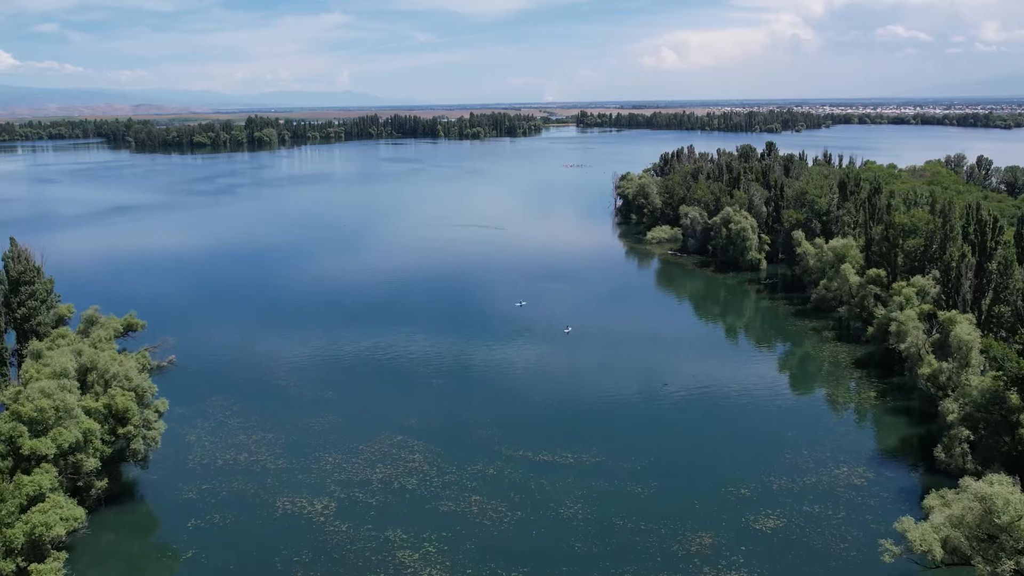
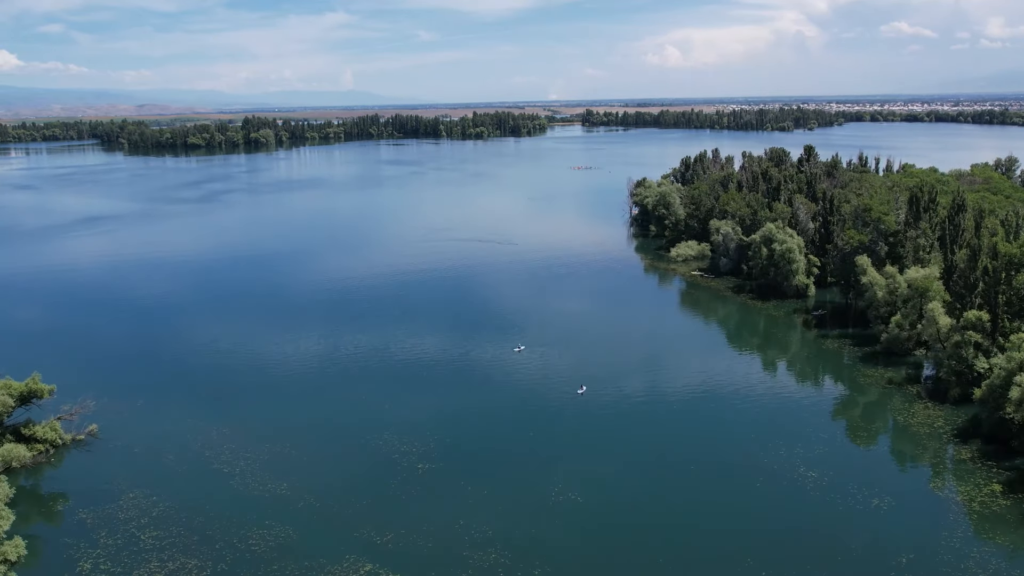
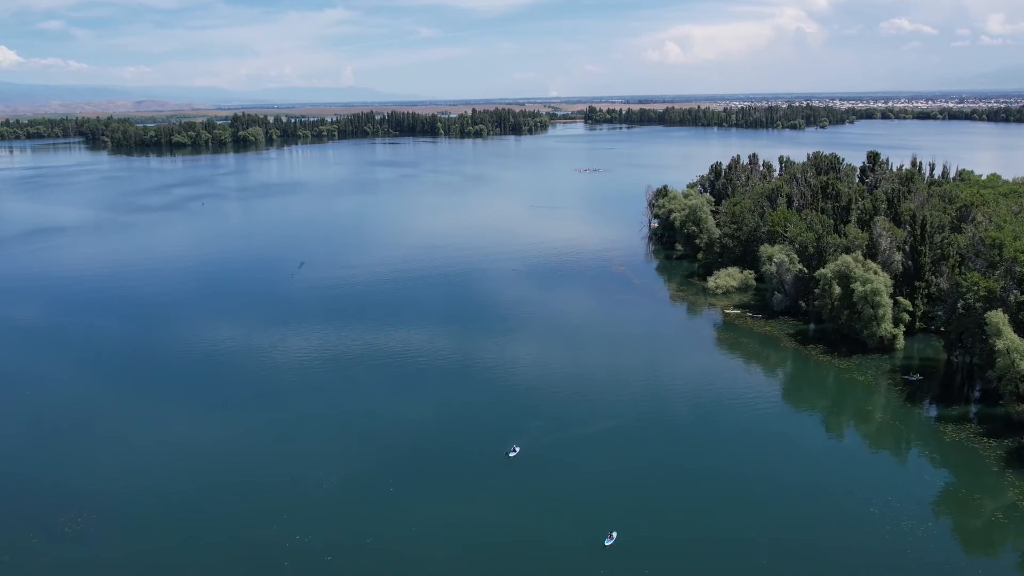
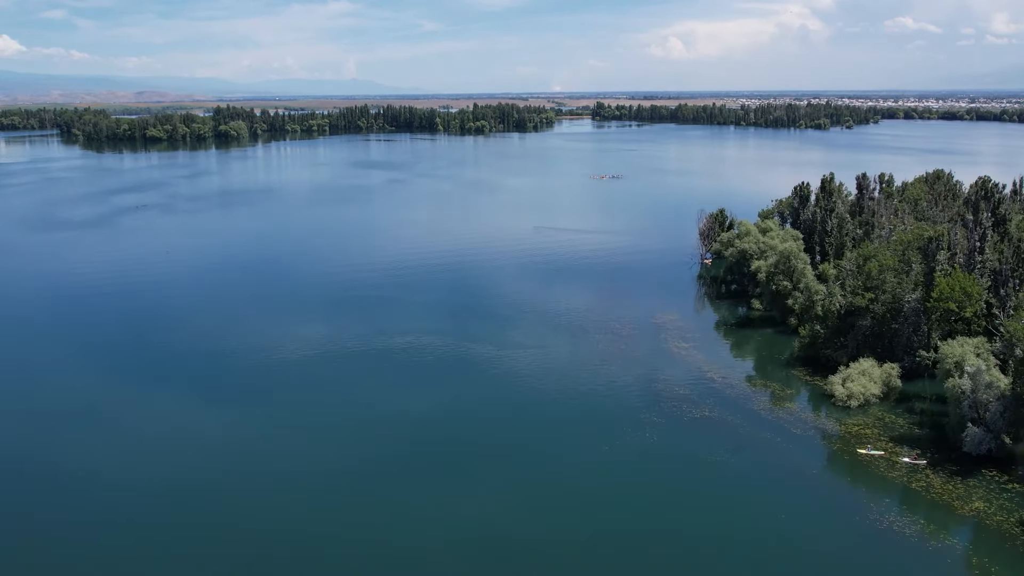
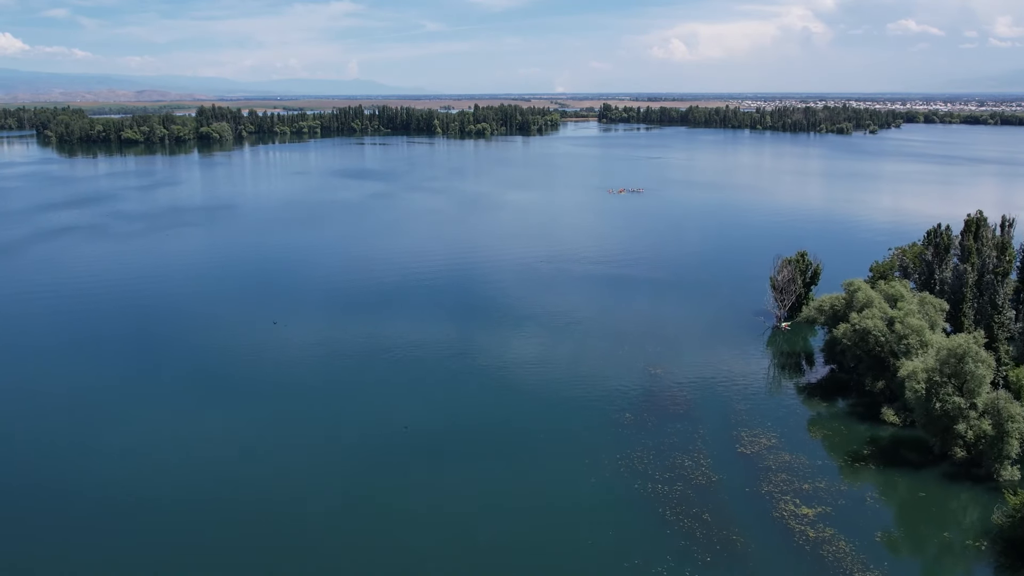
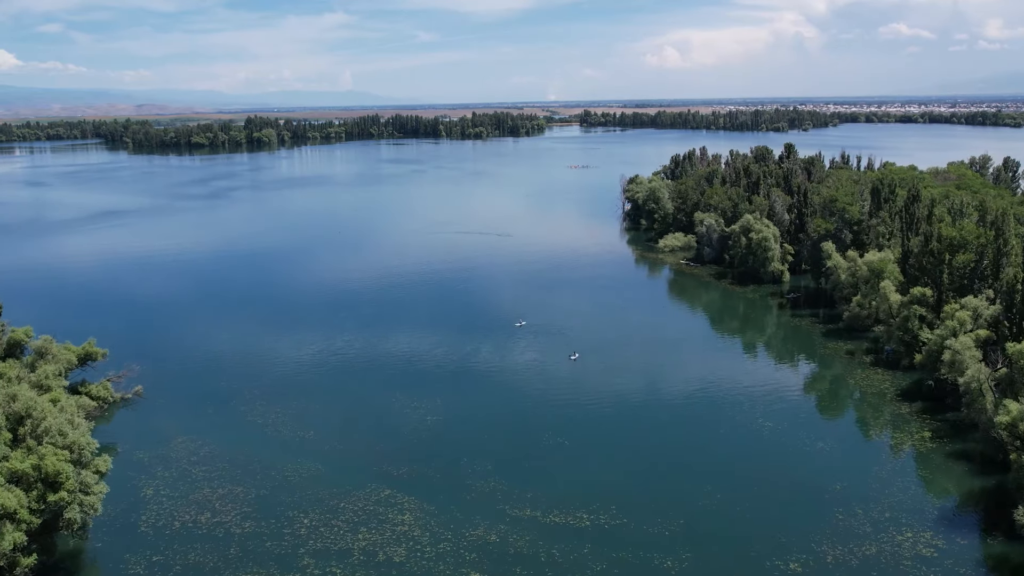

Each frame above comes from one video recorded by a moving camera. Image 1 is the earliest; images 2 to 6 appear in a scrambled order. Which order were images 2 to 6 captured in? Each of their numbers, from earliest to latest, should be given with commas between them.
6, 2, 3, 4, 5
